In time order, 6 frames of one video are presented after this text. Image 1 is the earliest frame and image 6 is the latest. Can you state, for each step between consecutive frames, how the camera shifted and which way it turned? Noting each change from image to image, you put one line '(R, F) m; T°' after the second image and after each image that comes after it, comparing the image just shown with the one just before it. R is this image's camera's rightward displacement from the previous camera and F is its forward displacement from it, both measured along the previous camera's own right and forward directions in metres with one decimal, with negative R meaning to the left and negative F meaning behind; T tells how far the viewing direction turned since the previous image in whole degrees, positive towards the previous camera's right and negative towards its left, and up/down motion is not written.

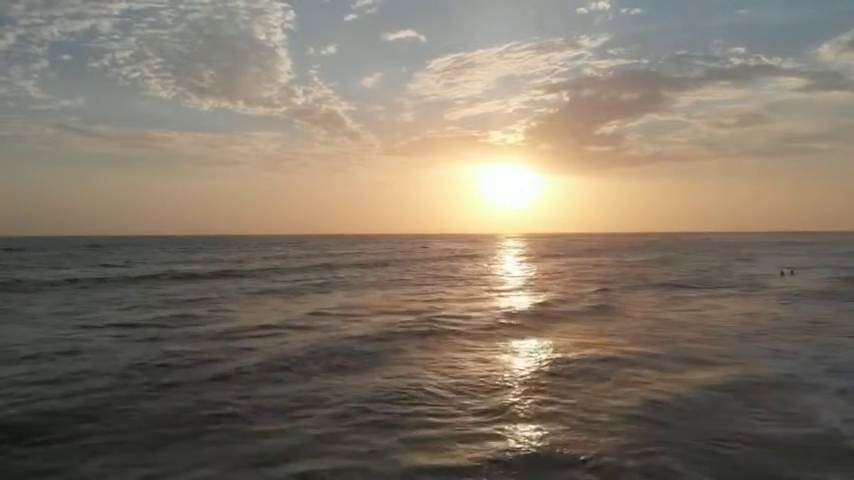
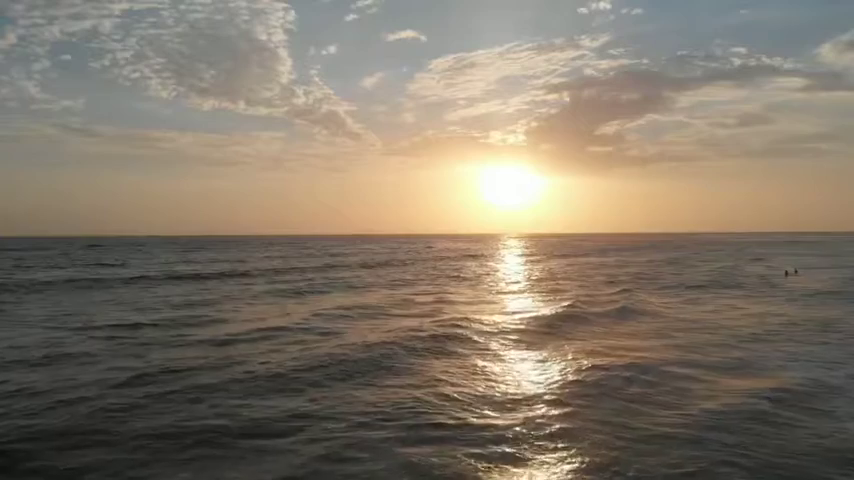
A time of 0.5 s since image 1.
(-3.6, -4.3) m; 0°
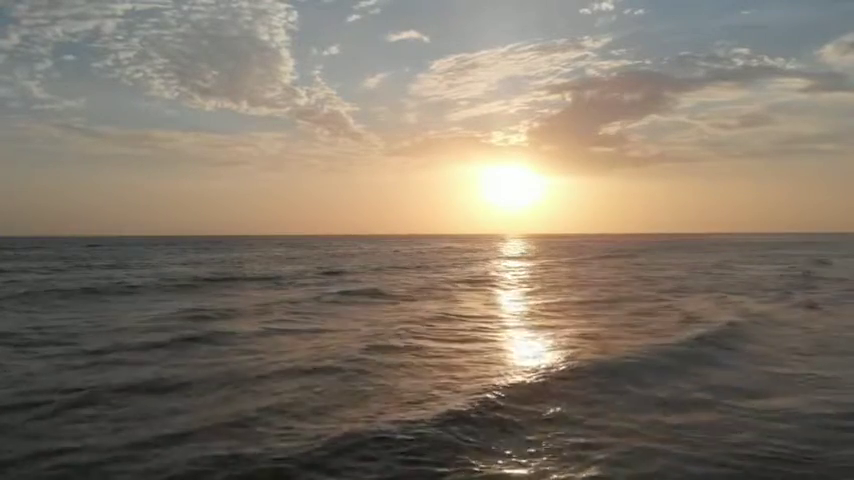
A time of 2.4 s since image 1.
(-1.4, +0.1) m; 0°
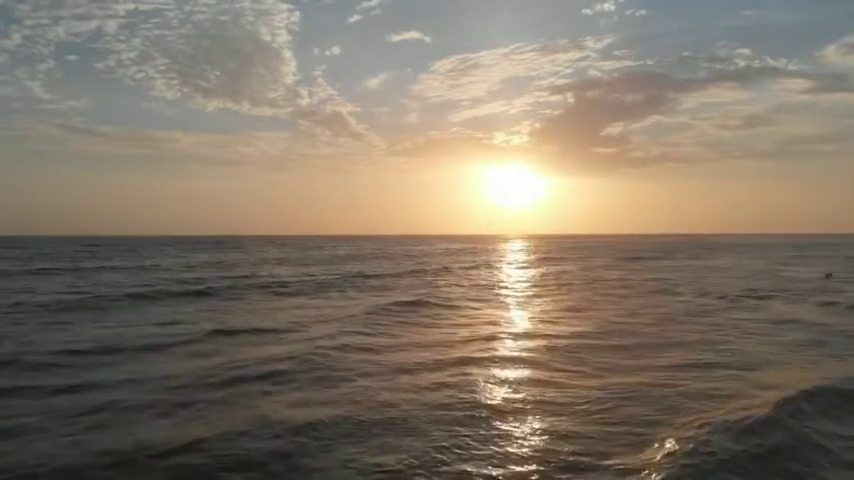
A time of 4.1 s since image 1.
(-0.3, +2.8) m; 0°
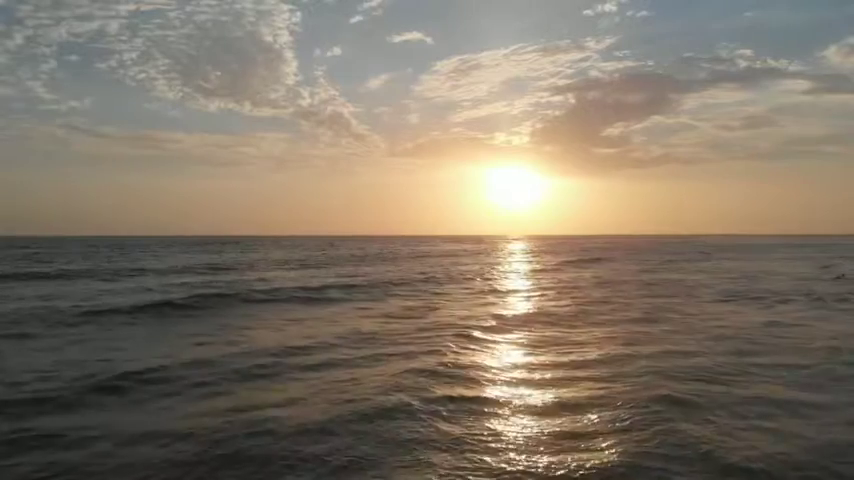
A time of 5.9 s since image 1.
(-0.3, +1.7) m; 0°
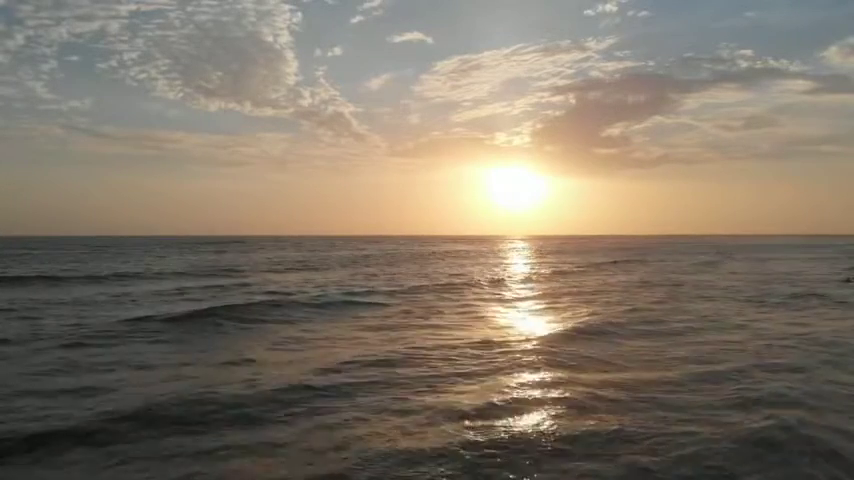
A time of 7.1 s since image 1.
(+0.1, +2.6) m; 0°
